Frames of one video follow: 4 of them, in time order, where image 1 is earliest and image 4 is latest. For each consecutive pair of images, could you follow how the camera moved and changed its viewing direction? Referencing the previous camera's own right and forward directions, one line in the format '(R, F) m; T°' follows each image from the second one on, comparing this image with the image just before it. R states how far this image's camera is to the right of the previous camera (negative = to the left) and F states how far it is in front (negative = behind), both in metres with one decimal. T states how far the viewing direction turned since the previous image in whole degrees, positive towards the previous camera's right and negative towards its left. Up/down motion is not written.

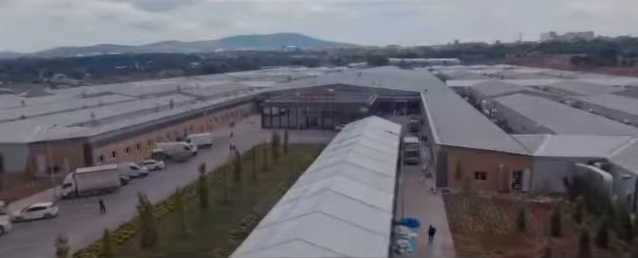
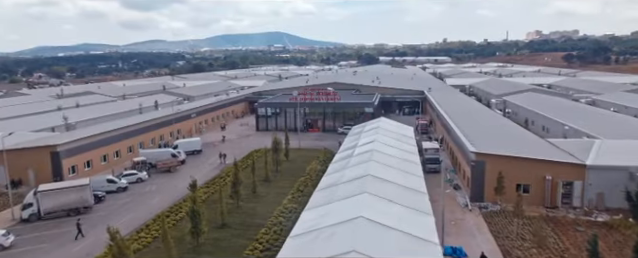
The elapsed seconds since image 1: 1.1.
(-0.6, +1.8) m; +2°
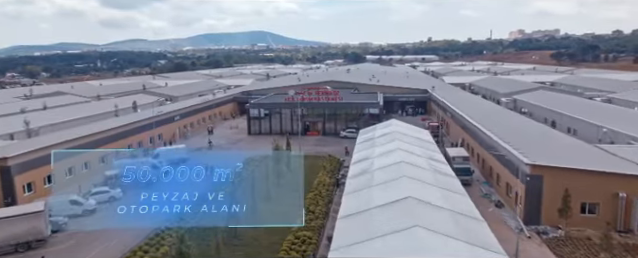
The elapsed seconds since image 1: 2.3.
(-0.7, +1.9) m; +2°
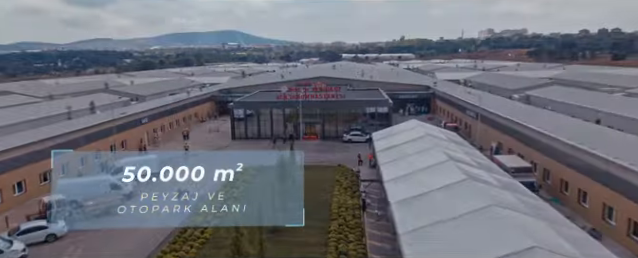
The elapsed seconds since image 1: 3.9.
(-1.0, +2.6) m; +4°
